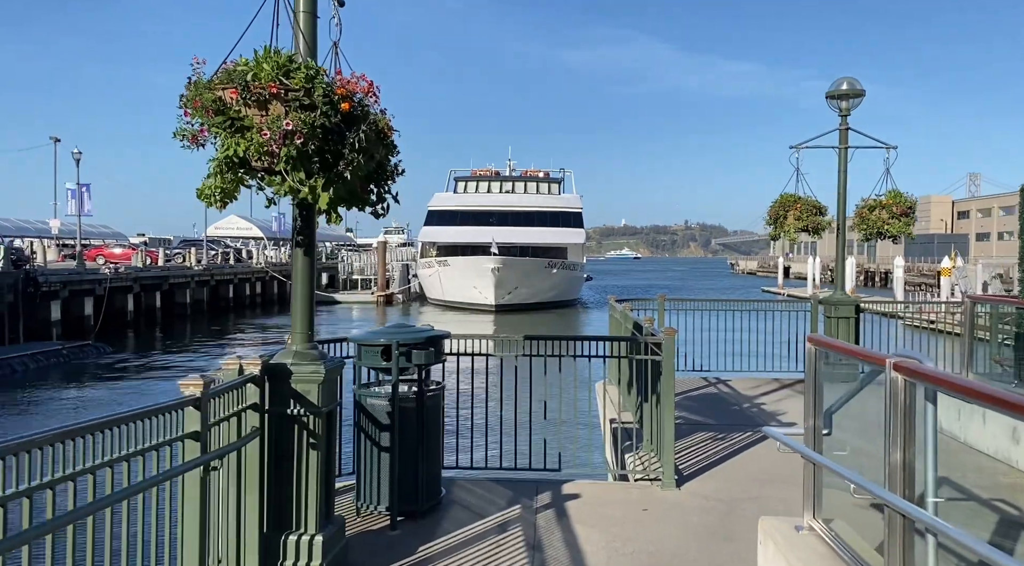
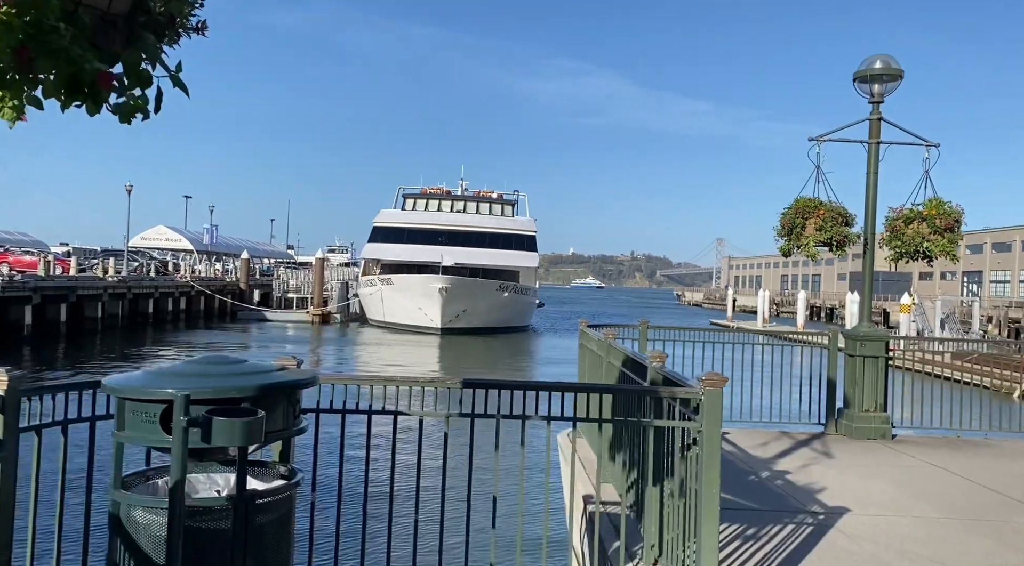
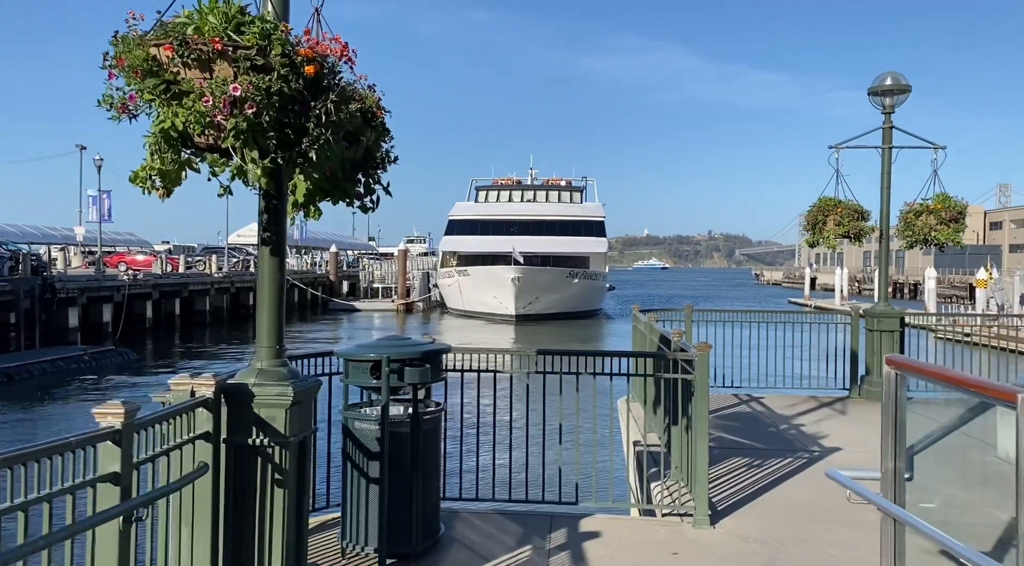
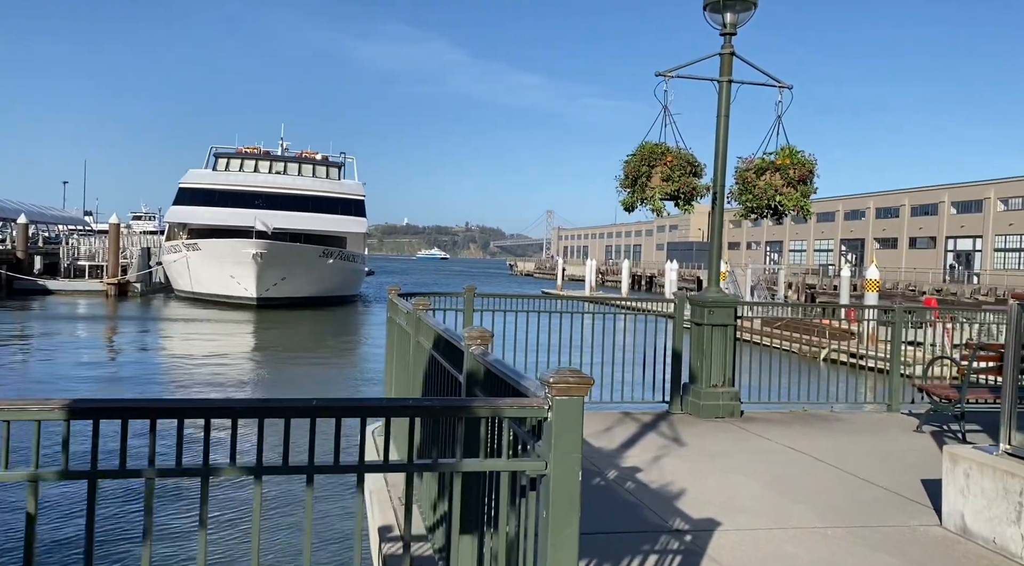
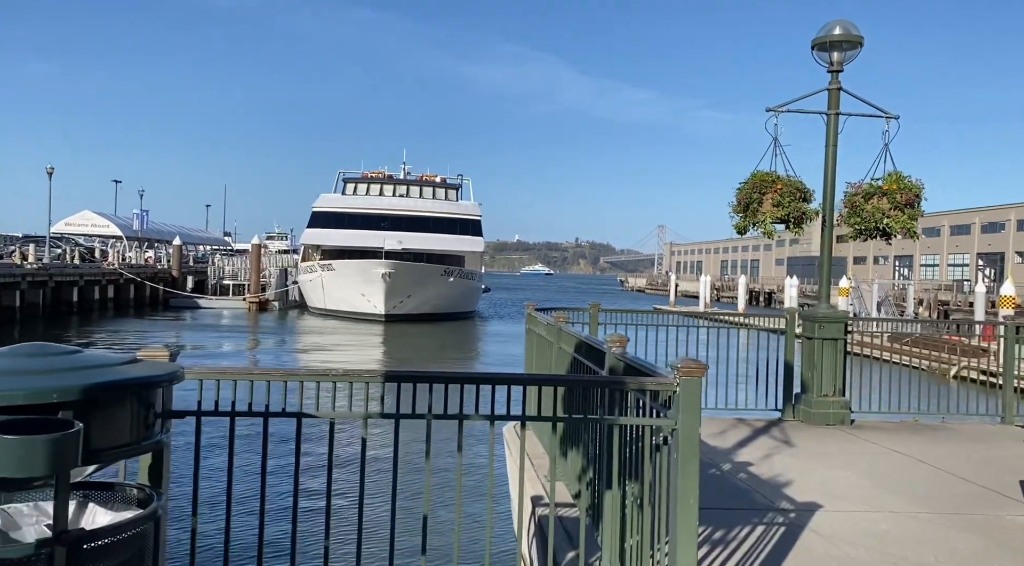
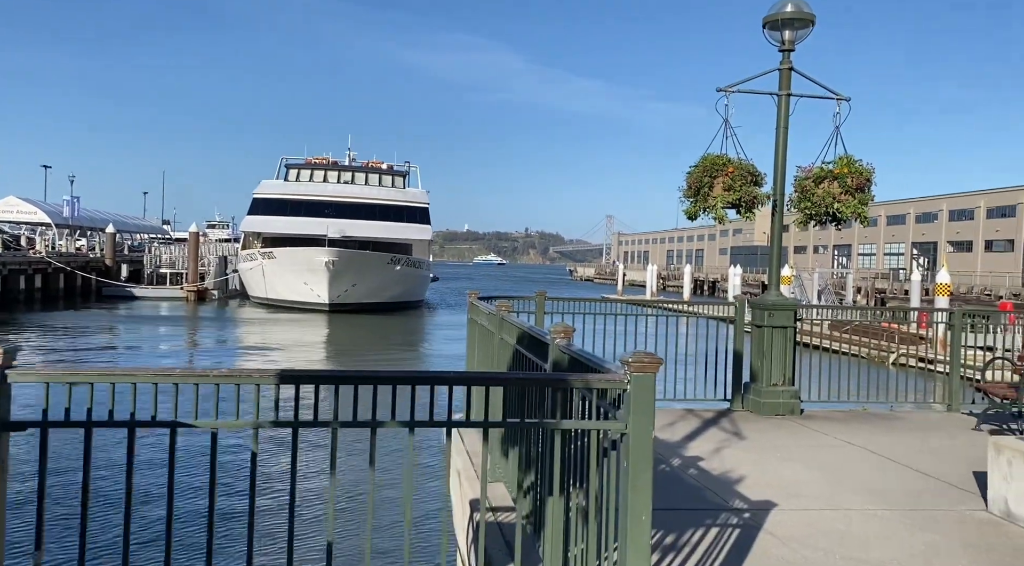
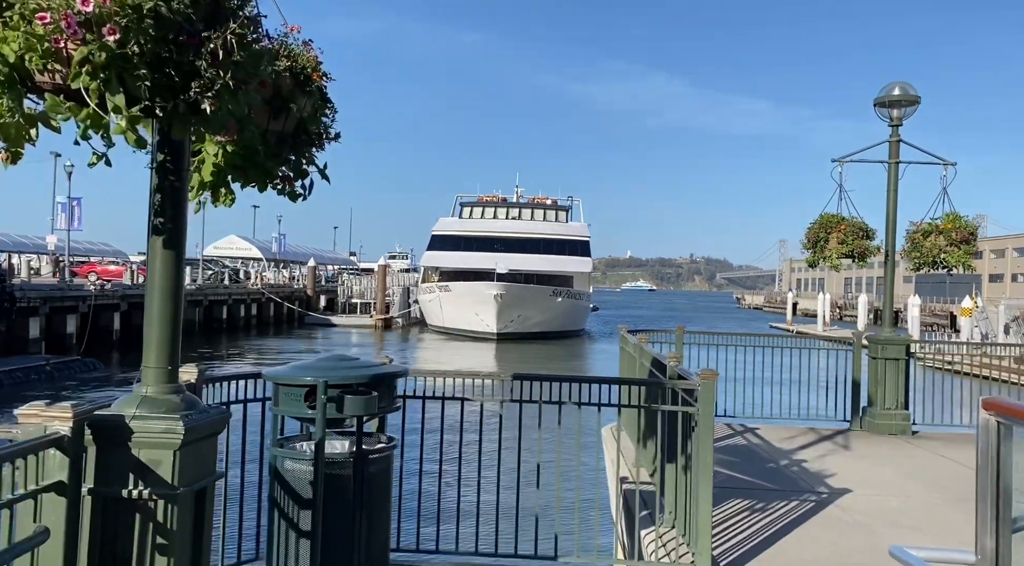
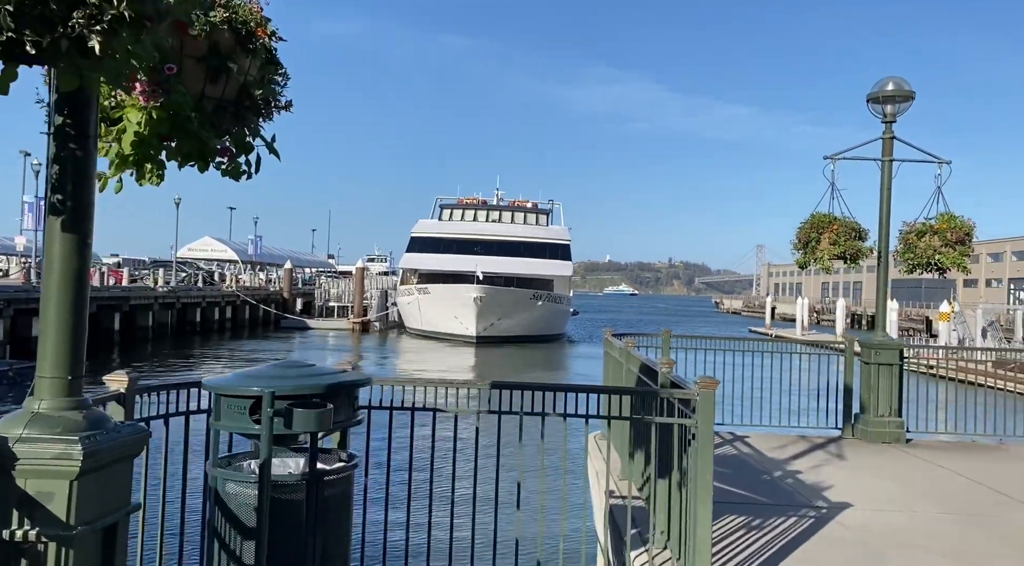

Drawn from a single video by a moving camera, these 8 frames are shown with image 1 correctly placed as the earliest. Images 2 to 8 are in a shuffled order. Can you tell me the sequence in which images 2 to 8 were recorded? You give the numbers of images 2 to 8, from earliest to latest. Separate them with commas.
3, 7, 8, 2, 5, 6, 4
